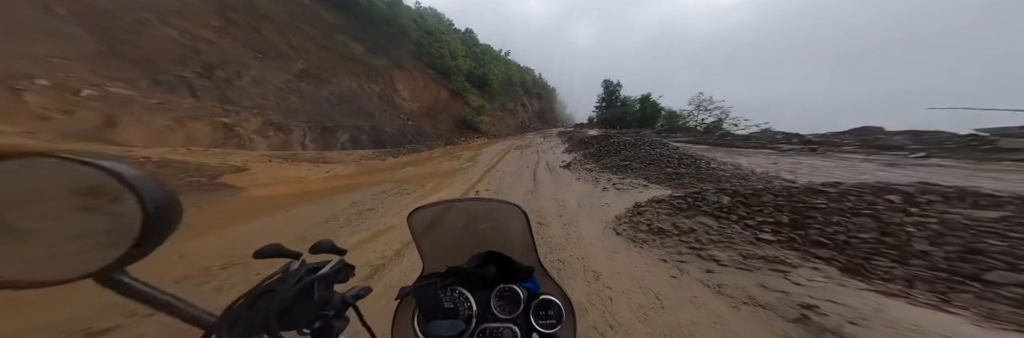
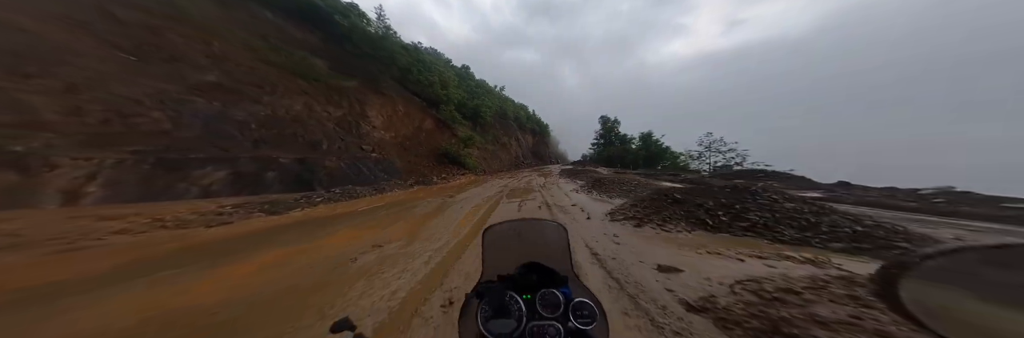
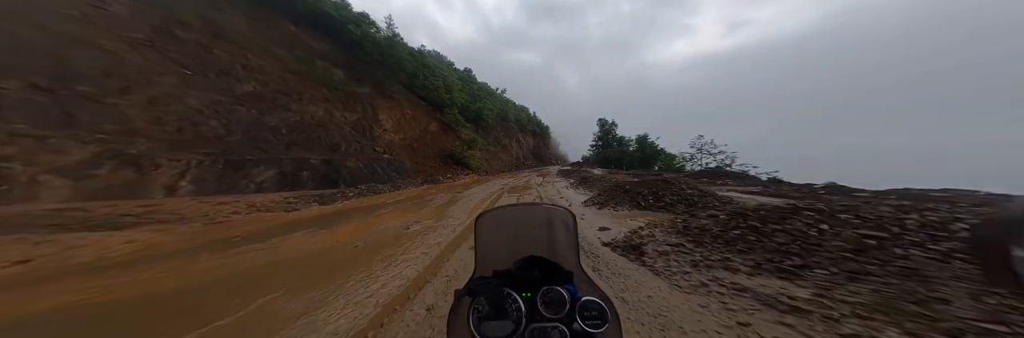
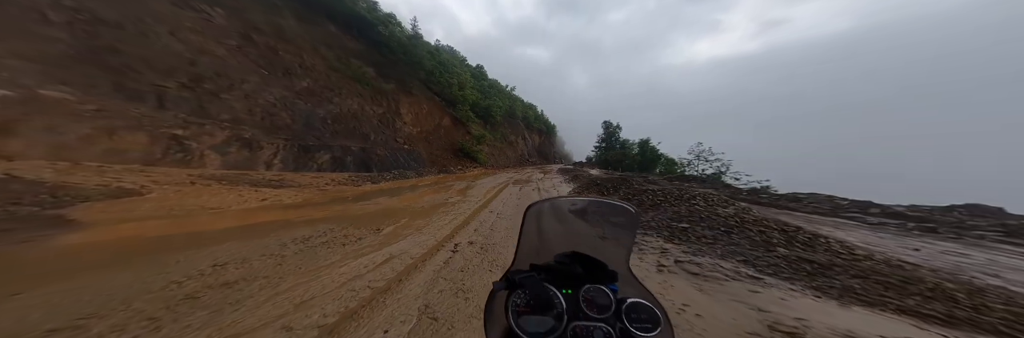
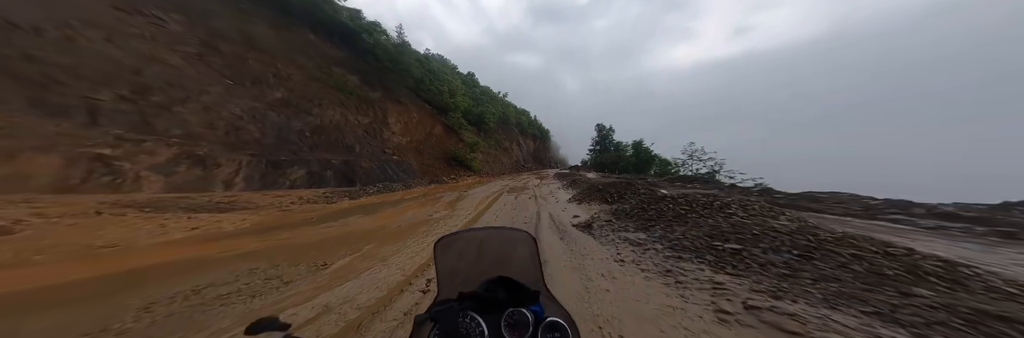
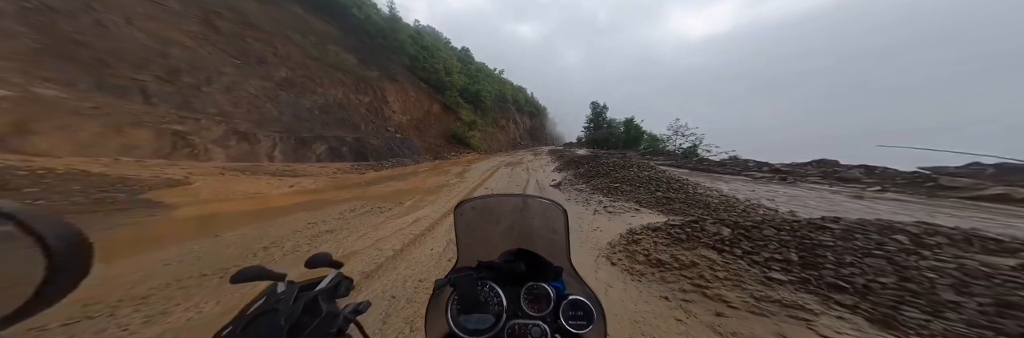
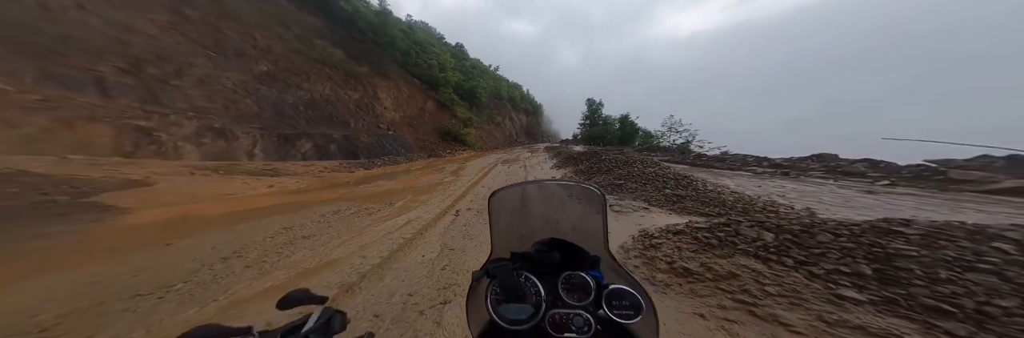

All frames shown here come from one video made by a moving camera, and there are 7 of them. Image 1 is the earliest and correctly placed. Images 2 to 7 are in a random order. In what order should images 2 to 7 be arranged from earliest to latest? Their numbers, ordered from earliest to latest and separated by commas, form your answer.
6, 7, 4, 5, 3, 2
